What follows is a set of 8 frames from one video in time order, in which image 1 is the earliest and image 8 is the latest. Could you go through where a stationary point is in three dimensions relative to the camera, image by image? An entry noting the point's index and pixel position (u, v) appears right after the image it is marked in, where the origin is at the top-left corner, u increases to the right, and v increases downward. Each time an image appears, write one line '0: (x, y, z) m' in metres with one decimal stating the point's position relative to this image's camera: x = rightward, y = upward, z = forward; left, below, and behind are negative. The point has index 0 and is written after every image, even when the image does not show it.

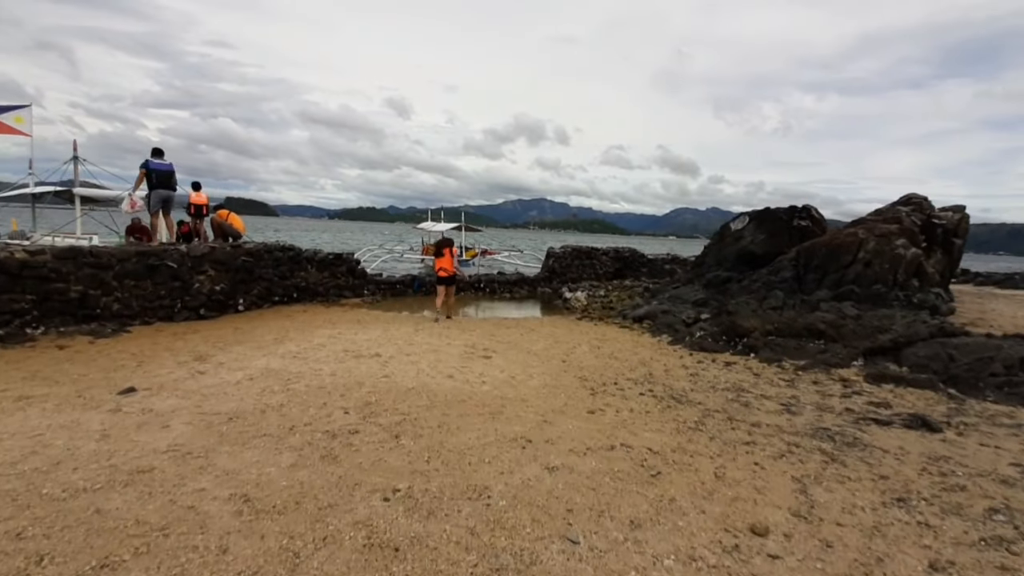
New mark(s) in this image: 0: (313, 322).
0: (-5.5, -0.9, +14.0) m
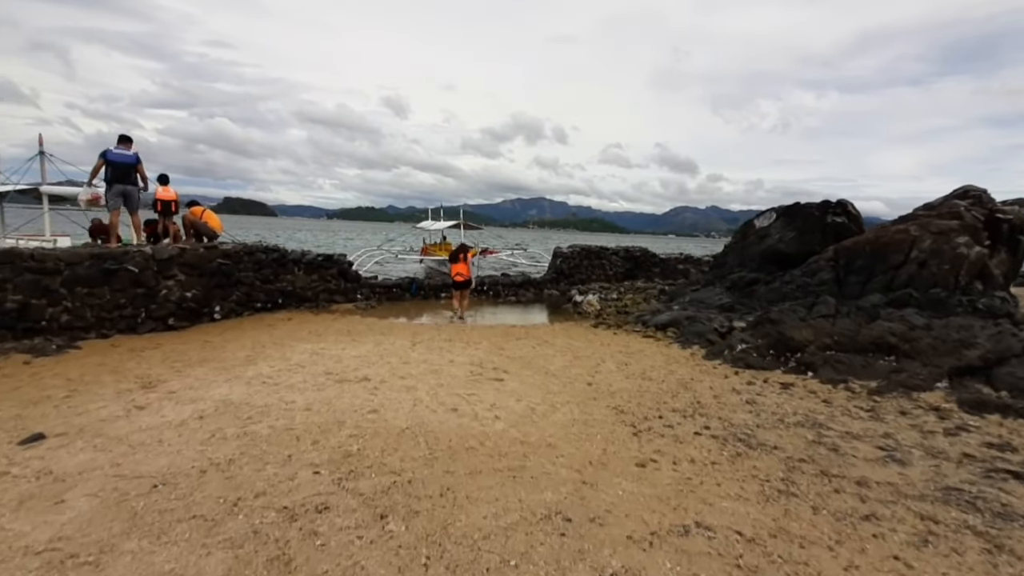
0: (-5.3, -1.1, +12.3) m
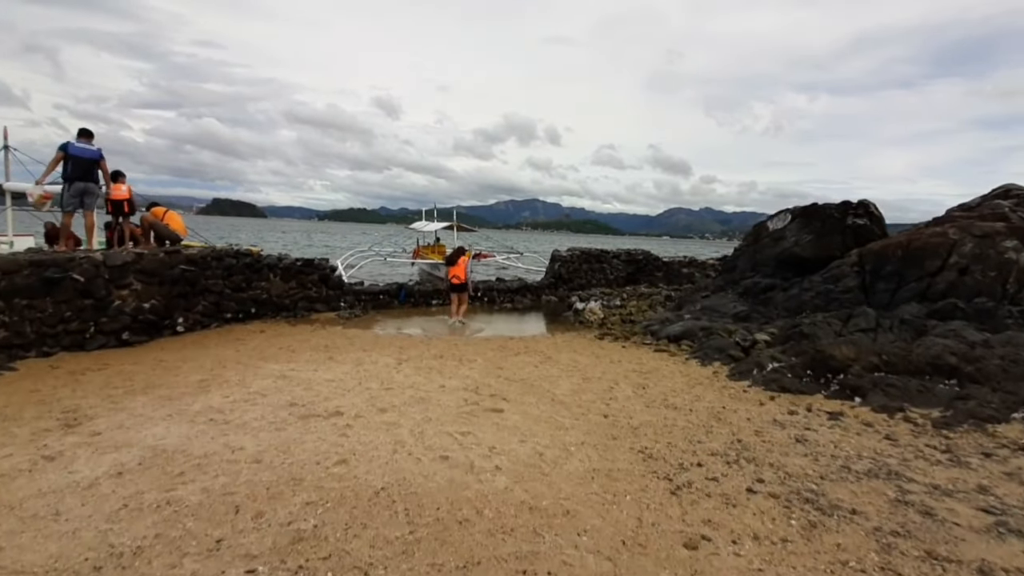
0: (-5.3, -1.3, +10.9) m
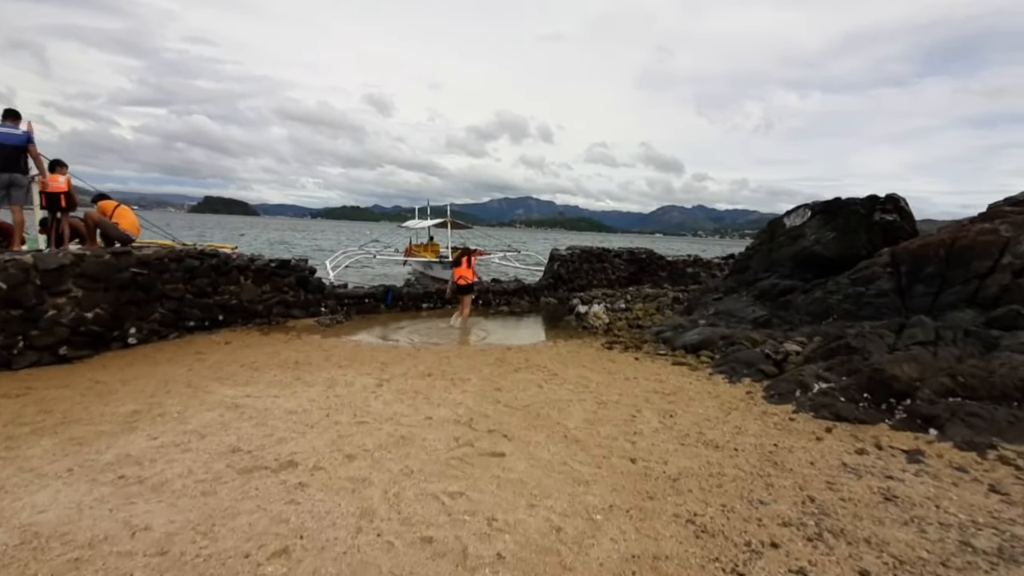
0: (-5.3, -1.4, +9.4) m
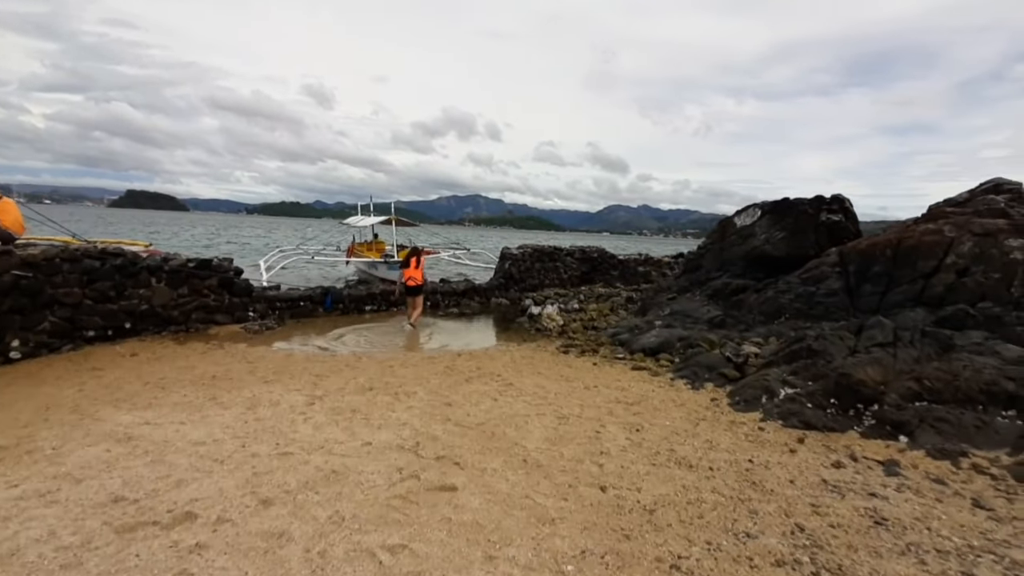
0: (-6.1, -1.5, +8.0) m
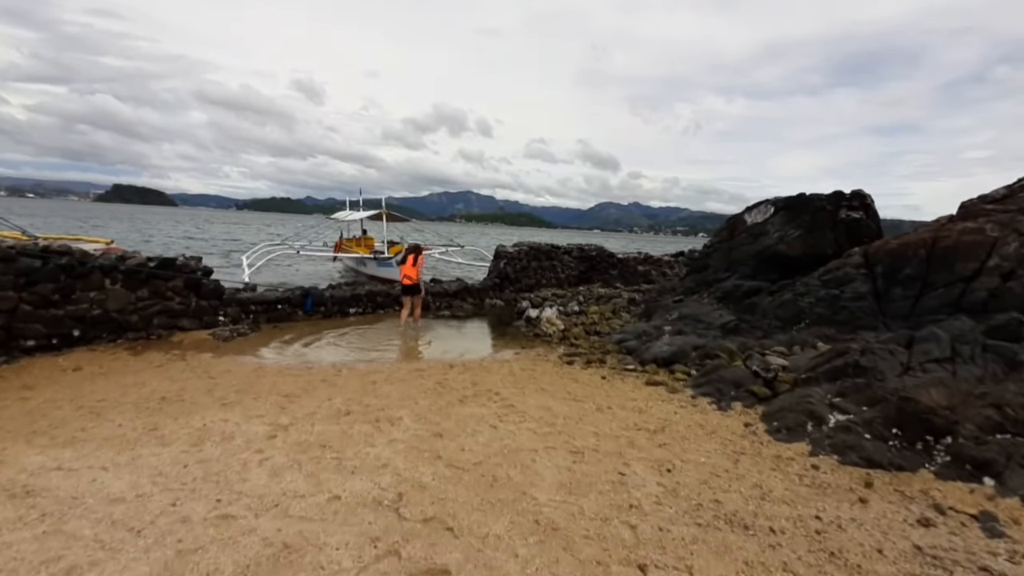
0: (-6.1, -1.6, +6.7) m
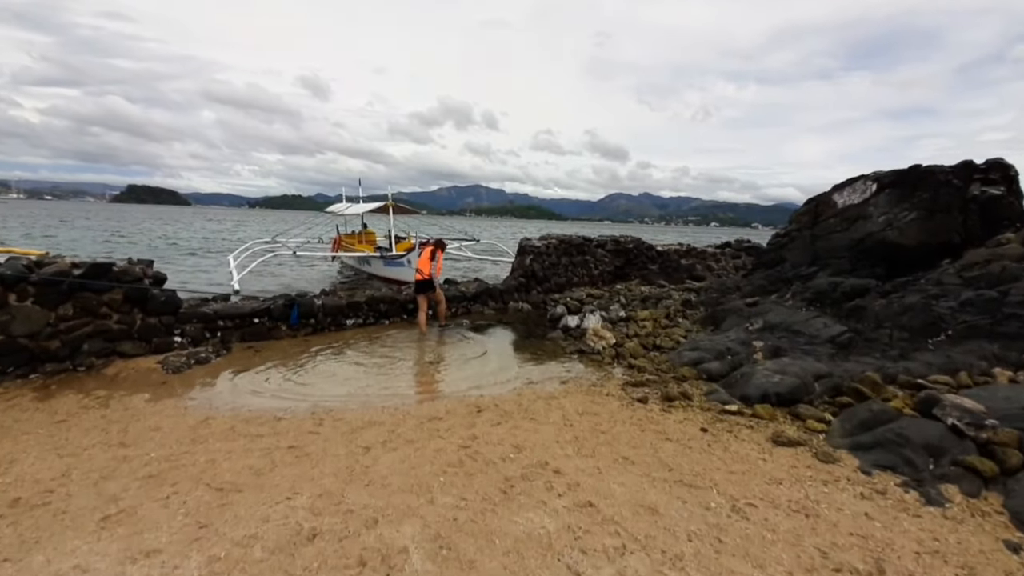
0: (-5.4, -1.9, +3.9) m
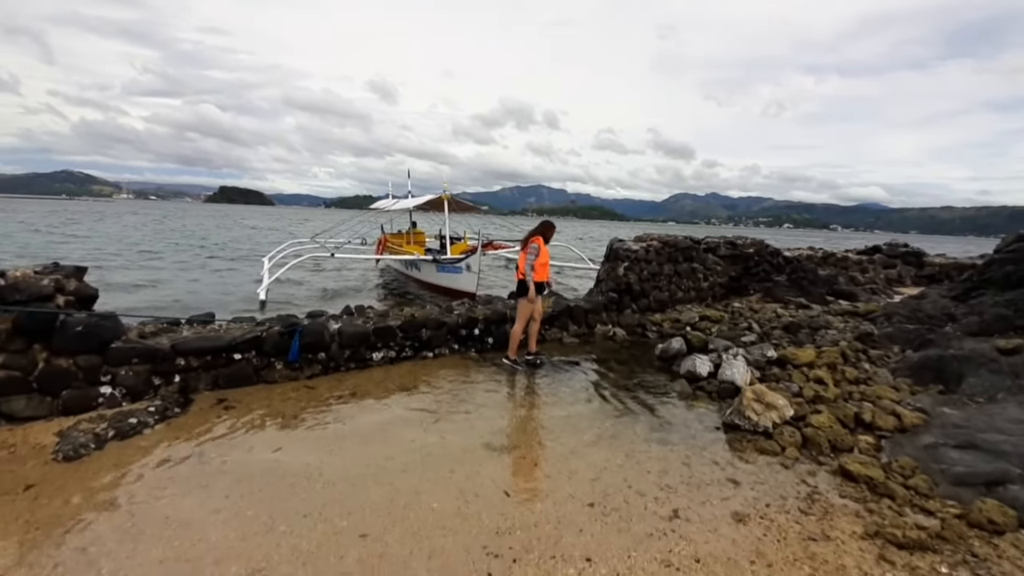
0: (-4.8, -2.2, +0.4) m
